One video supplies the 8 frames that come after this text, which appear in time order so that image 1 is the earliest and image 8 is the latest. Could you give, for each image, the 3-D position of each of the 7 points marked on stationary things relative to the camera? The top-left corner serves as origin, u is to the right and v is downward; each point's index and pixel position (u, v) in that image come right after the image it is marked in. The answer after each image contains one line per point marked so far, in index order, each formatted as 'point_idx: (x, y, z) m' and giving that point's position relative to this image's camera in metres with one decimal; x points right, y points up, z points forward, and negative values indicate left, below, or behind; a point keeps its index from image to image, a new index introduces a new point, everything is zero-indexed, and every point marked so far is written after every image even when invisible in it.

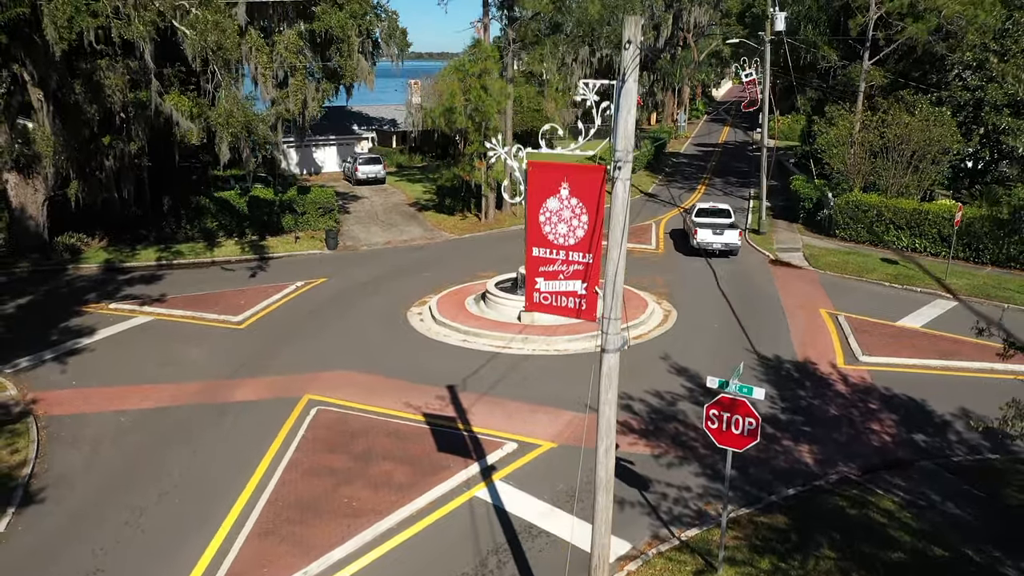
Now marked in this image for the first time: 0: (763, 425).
0: (+3.0, -1.7, +9.9) m
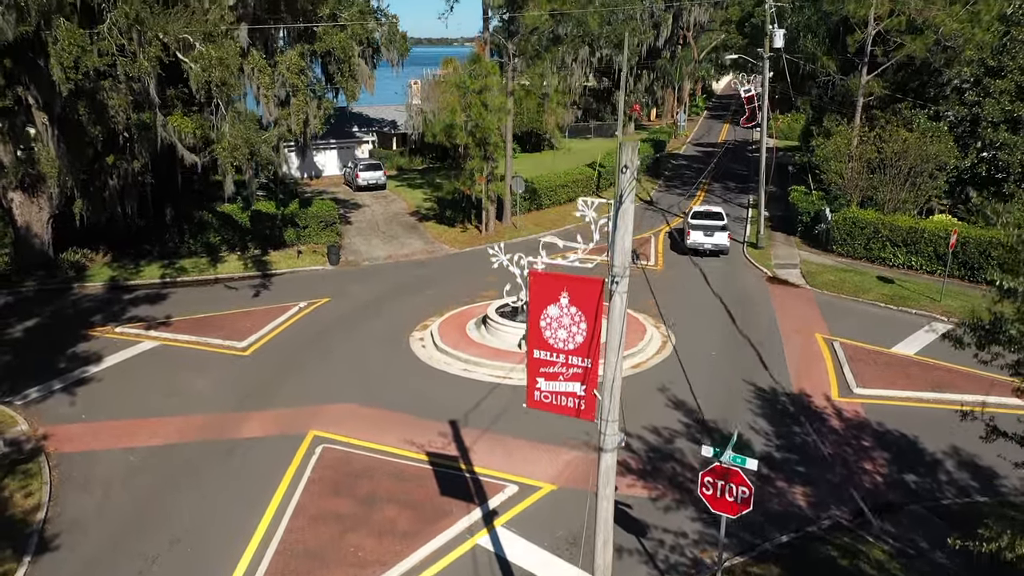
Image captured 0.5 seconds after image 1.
0: (+3.0, -2.2, +10.1) m
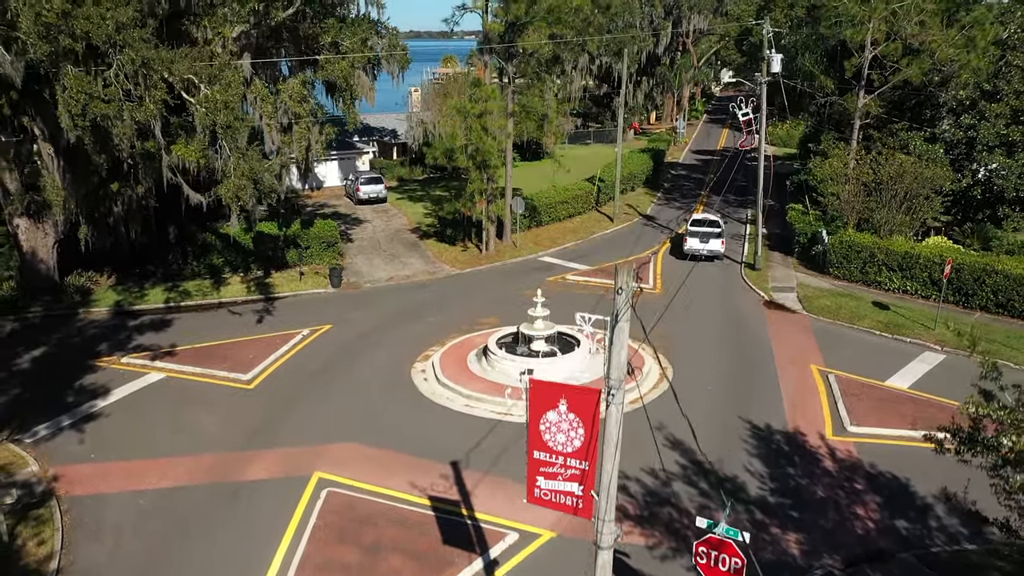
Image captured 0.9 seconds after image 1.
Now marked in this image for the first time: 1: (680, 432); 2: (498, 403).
0: (+3.1, -2.8, +10.4) m
1: (+2.6, -2.2, +12.4) m
2: (-0.2, -1.9, +13.3) m
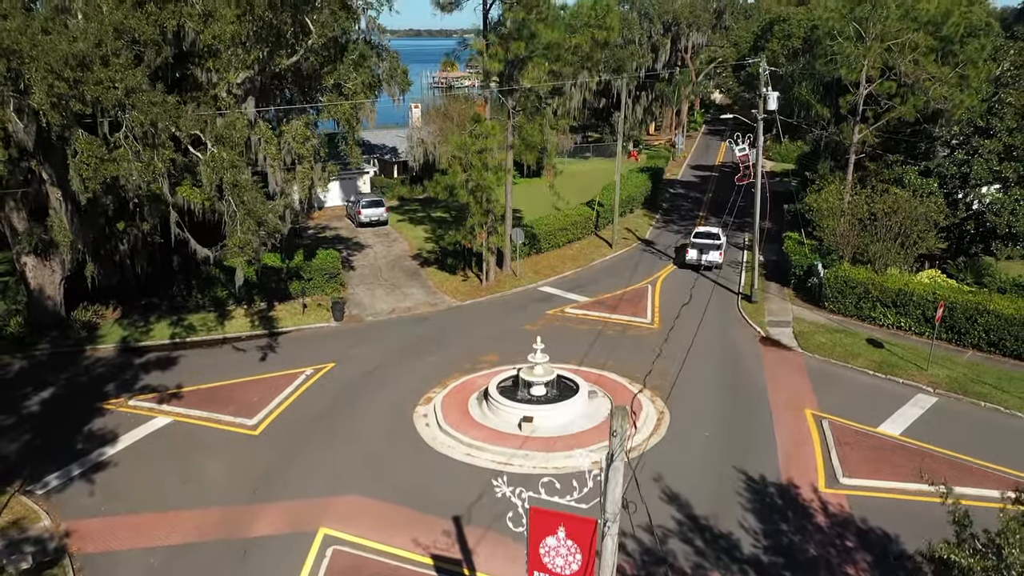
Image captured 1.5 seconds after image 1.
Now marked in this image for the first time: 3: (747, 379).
0: (+3.1, -3.7, +10.7) m
1: (+2.6, -3.1, +12.7) m
2: (-0.2, -2.7, +13.6) m
3: (+4.8, -1.9, +16.7) m
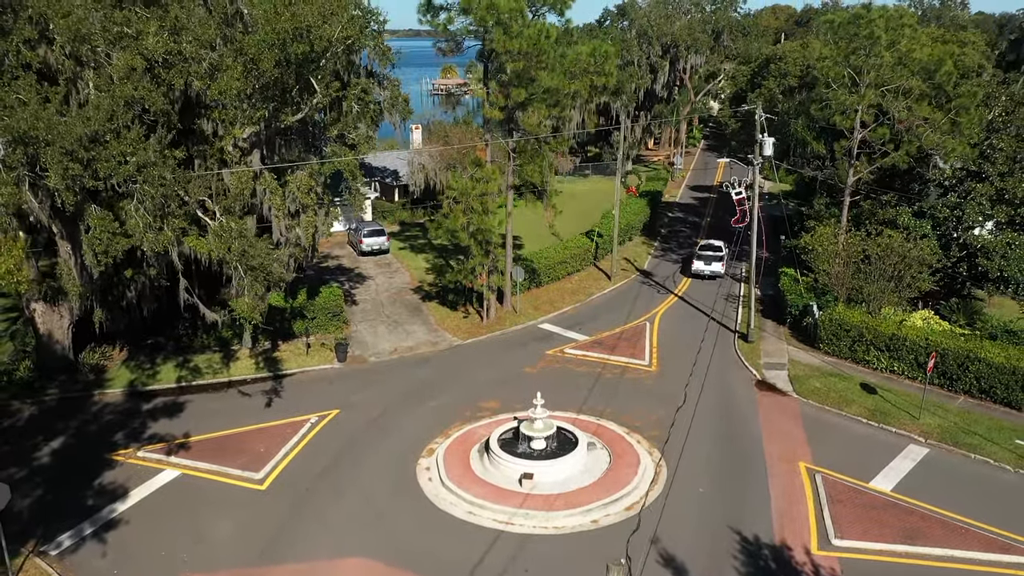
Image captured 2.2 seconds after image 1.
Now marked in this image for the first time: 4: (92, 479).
0: (+3.1, -4.8, +11.0) m
1: (+2.6, -4.1, +13.1) m
2: (-0.2, -3.8, +14.0) m
3: (+4.8, -2.9, +17.1) m
4: (-8.0, -3.6, +15.5) m
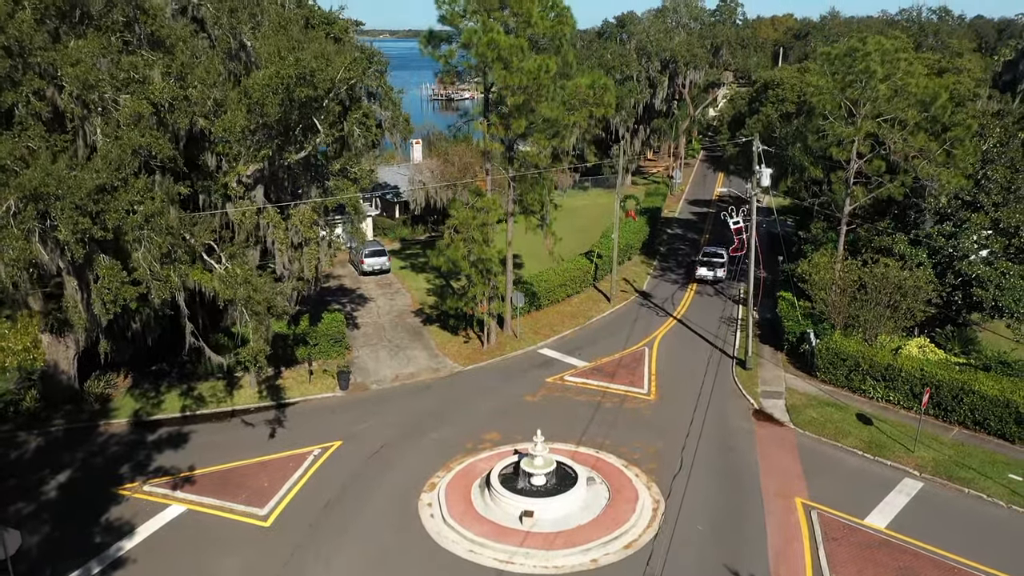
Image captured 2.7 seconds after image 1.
0: (+3.1, -5.5, +11.3) m
1: (+2.6, -4.9, +13.3) m
2: (-0.2, -4.6, +14.2) m
3: (+4.8, -3.7, +17.3) m
4: (-8.0, -4.4, +15.8) m
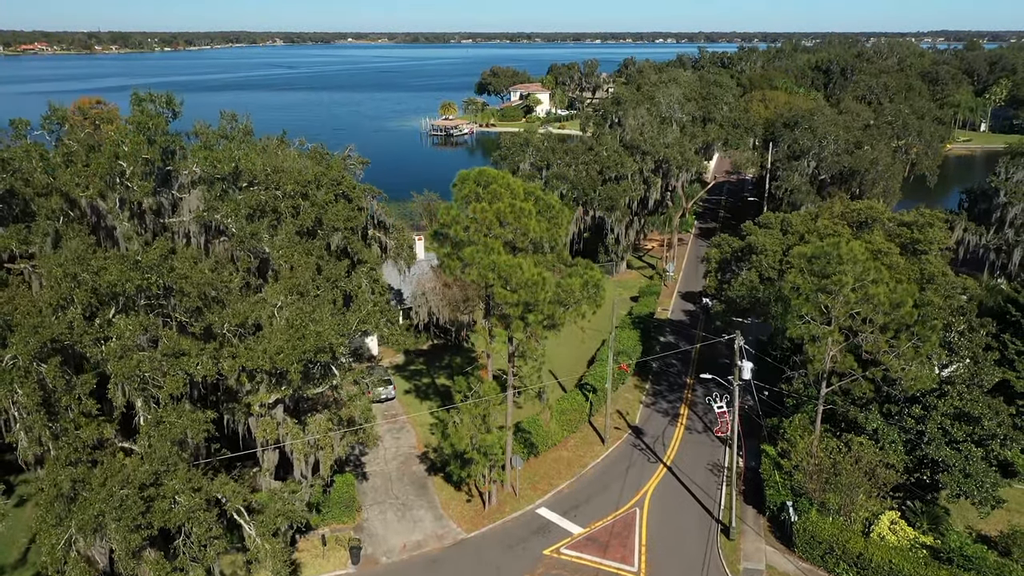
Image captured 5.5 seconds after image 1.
0: (+3.1, -10.6, +12.9) m
1: (+2.6, -9.9, +14.9) m
2: (-0.2, -9.7, +15.8) m
3: (+4.8, -8.8, +18.9) m
4: (-8.0, -9.5, +17.4) m
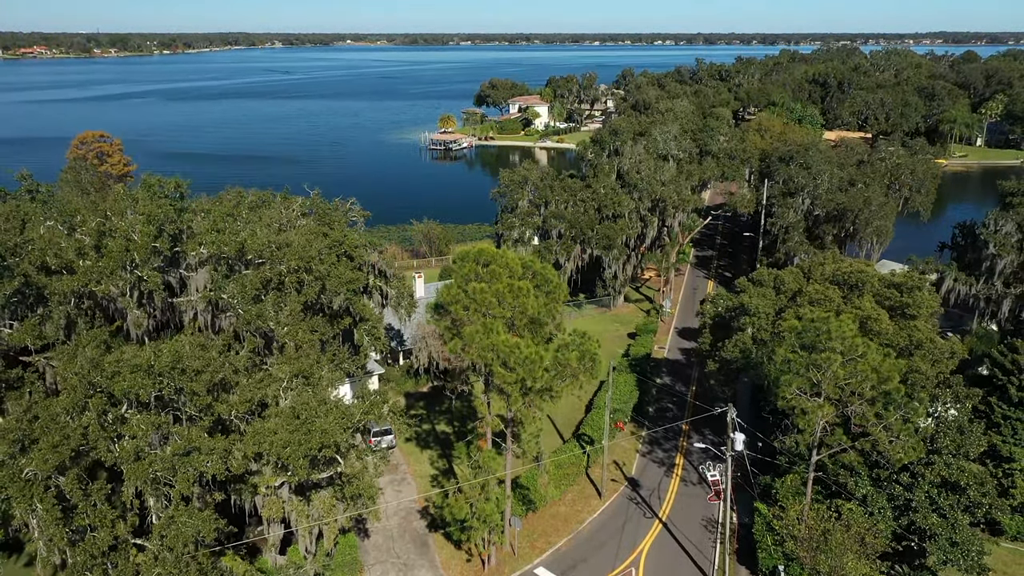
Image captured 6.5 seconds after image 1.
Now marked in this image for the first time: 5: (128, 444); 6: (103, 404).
0: (+3.1, -12.6, +13.5) m
1: (+2.6, -12.0, +15.6) m
2: (-0.2, -11.7, +16.5) m
3: (+4.8, -10.8, +19.6) m
4: (-8.0, -11.6, +18.0) m
5: (-7.6, -3.1, +16.2) m
6: (-8.2, -2.3, +16.3) m
